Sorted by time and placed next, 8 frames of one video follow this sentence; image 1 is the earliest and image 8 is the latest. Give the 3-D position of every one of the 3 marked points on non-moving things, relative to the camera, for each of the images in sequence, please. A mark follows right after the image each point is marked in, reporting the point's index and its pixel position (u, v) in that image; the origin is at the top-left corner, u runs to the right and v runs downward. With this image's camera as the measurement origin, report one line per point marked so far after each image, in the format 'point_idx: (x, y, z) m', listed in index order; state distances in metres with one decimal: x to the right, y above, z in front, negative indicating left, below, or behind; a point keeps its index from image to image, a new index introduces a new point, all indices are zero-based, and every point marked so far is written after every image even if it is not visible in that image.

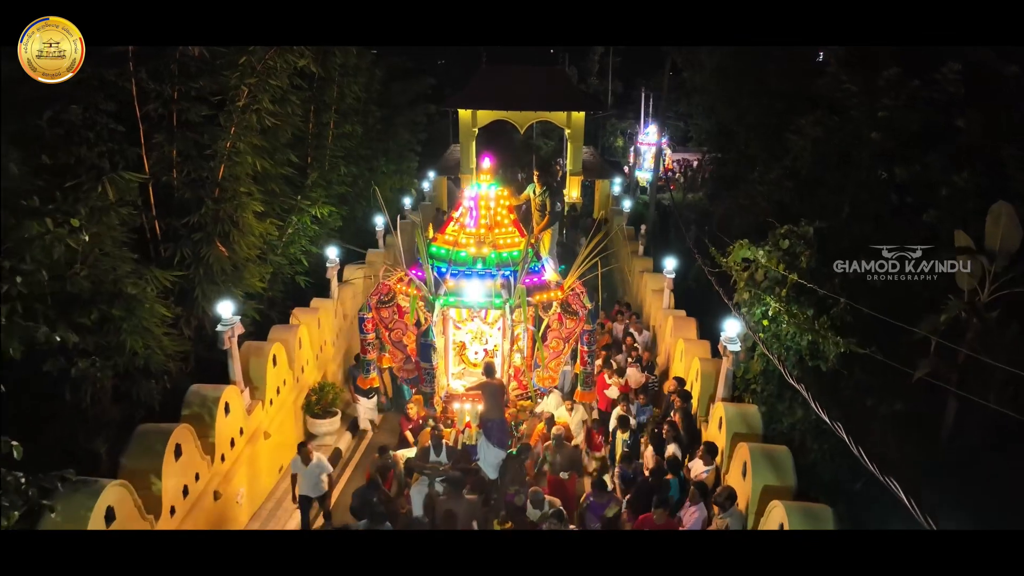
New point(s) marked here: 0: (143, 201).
0: (-2.9, +0.7, +6.1) m
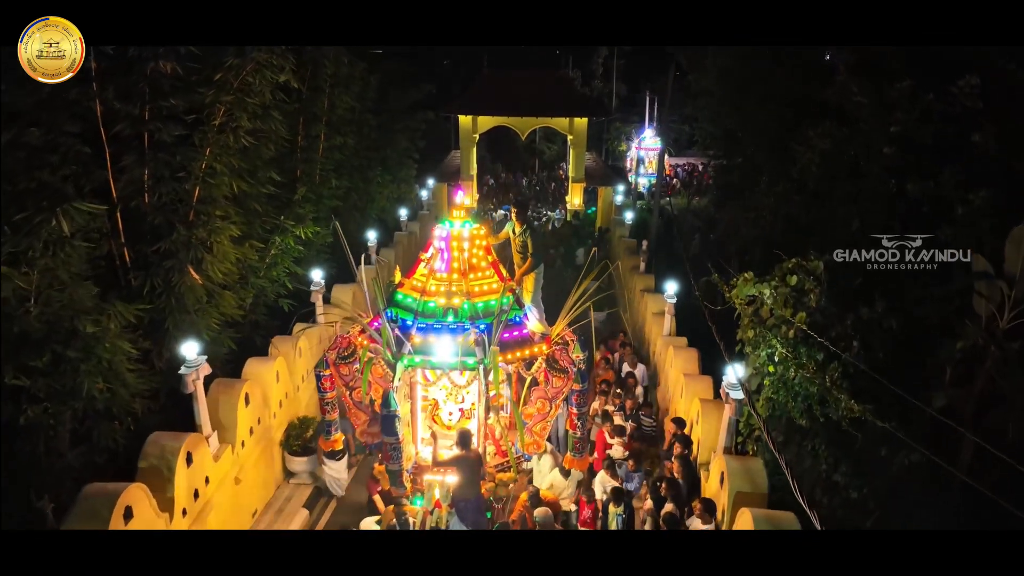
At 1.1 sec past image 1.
0: (-3.0, +0.5, +5.8) m
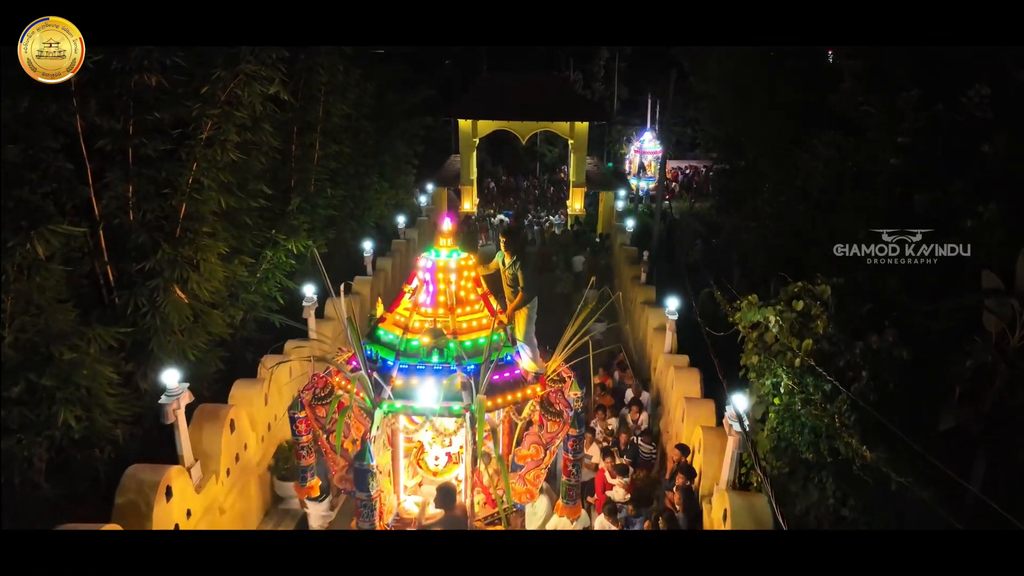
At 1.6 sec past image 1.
0: (-3.0, +0.3, +5.6) m
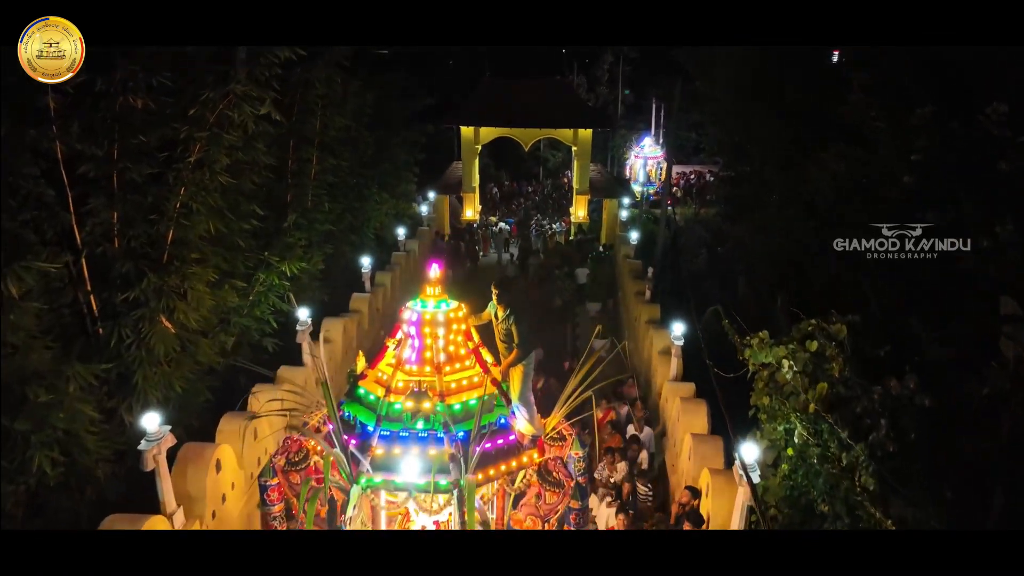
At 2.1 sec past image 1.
0: (-3.0, +0.1, +5.4) m
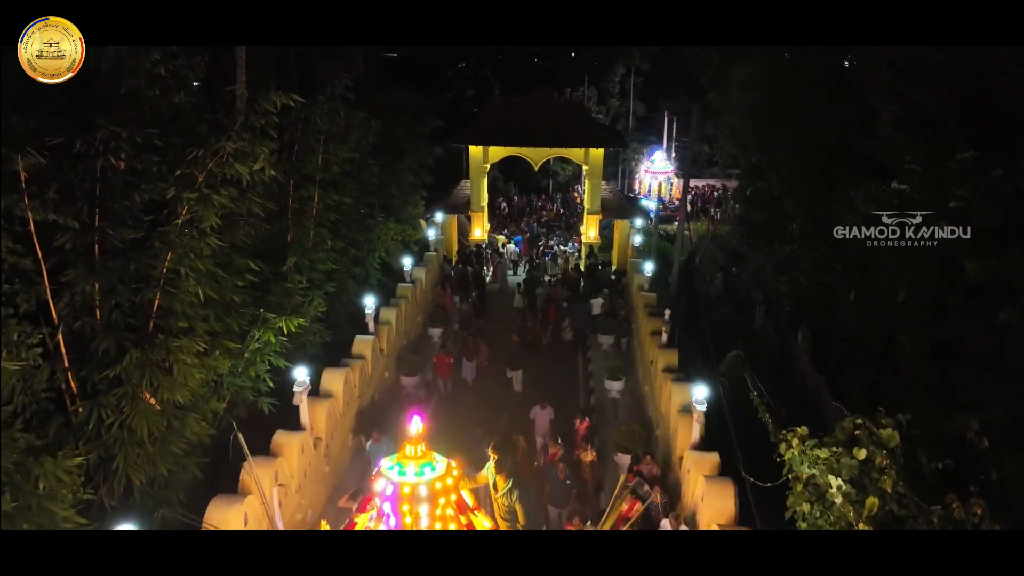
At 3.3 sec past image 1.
0: (-3.0, -0.4, +5.0) m
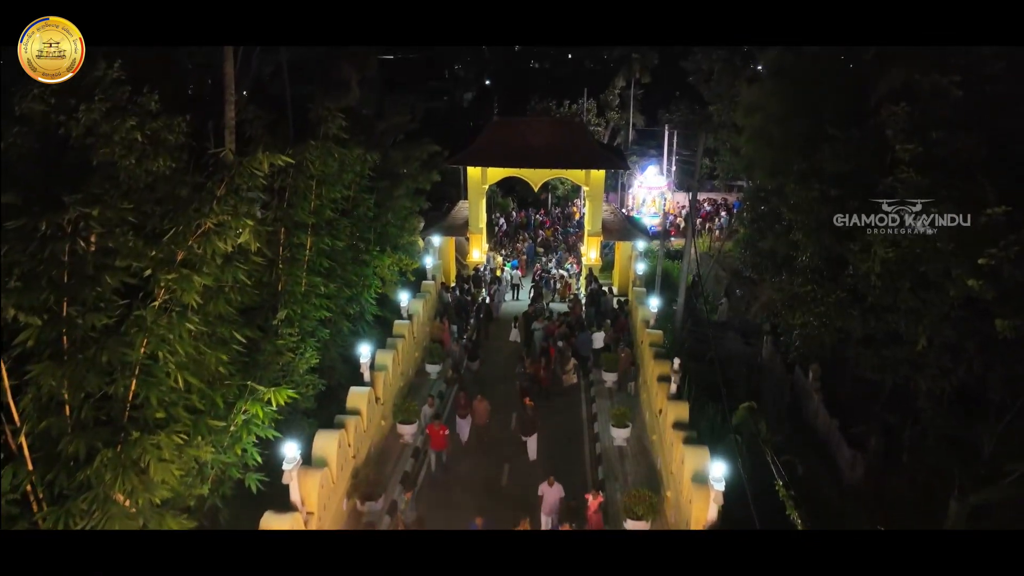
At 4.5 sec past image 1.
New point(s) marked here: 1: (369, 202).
0: (-2.9, -1.0, +4.5) m
1: (-2.2, +1.3, +11.7) m
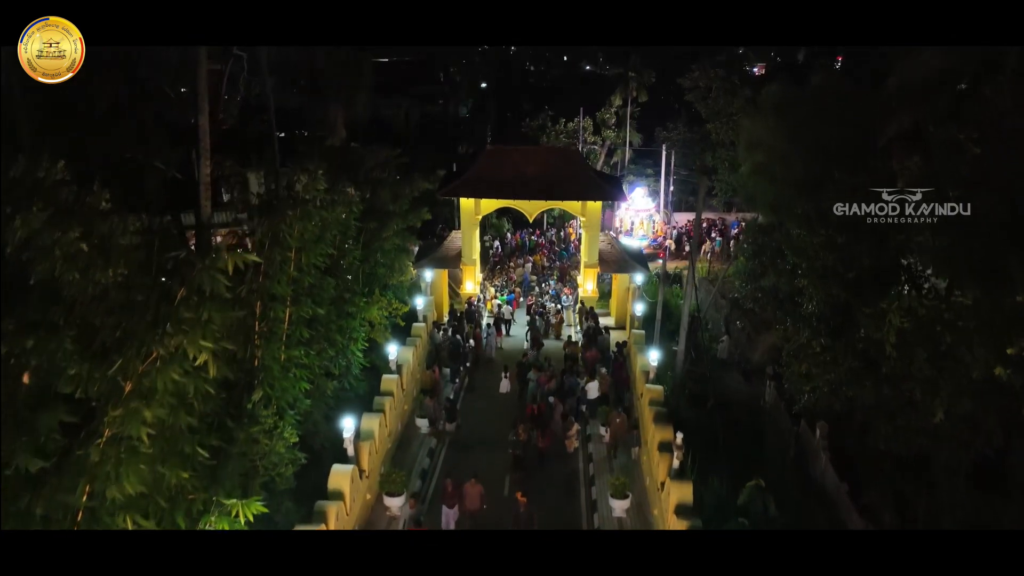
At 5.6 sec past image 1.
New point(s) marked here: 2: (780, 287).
0: (-3.0, -1.8, +4.0) m
1: (-2.3, +0.5, +11.1) m
2: (+4.6, 0.0, +13.3) m
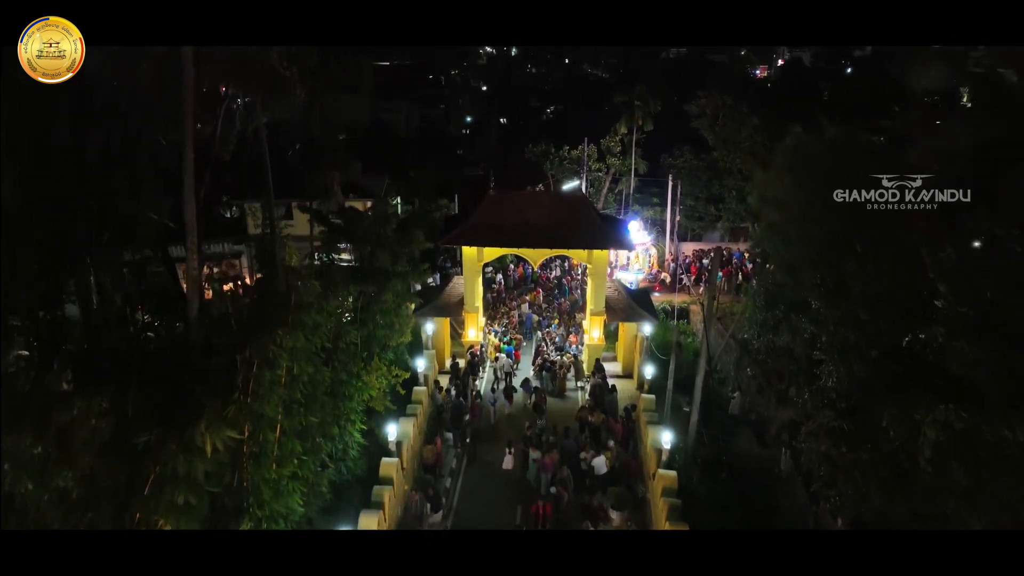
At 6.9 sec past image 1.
0: (-2.9, -2.9, +3.4) m
1: (-2.2, -0.6, +10.6) m
2: (+4.7, -1.1, +12.7) m
